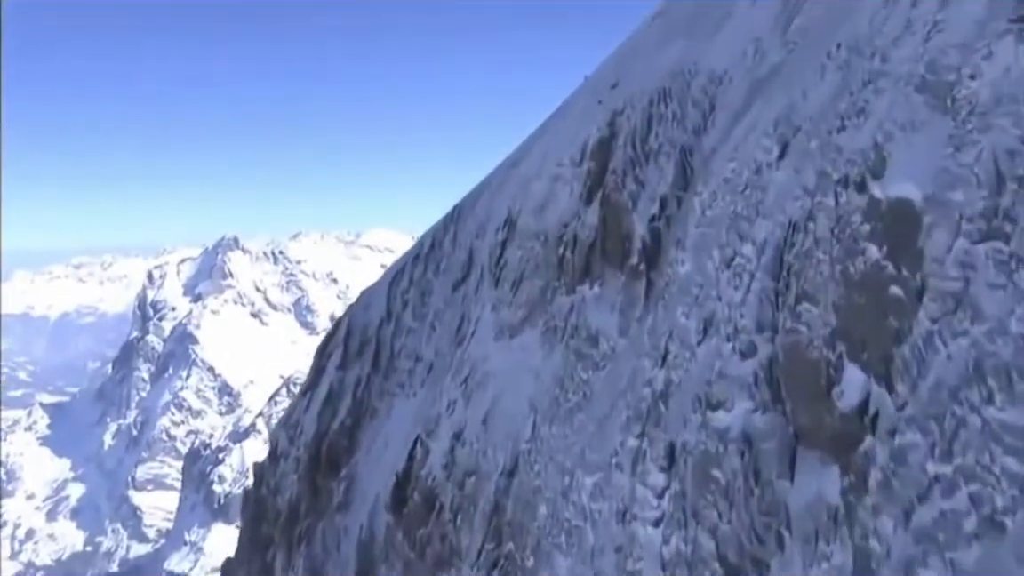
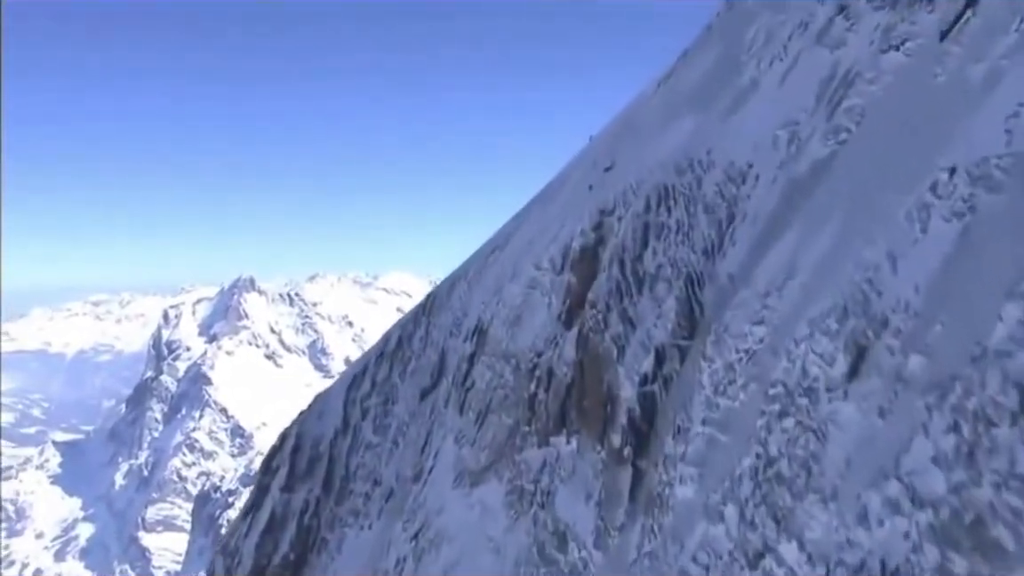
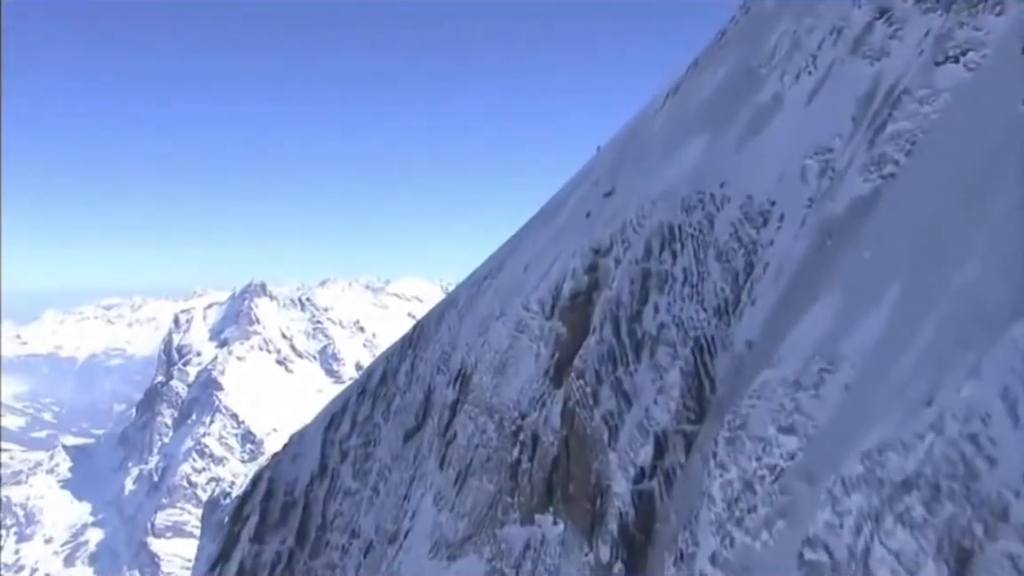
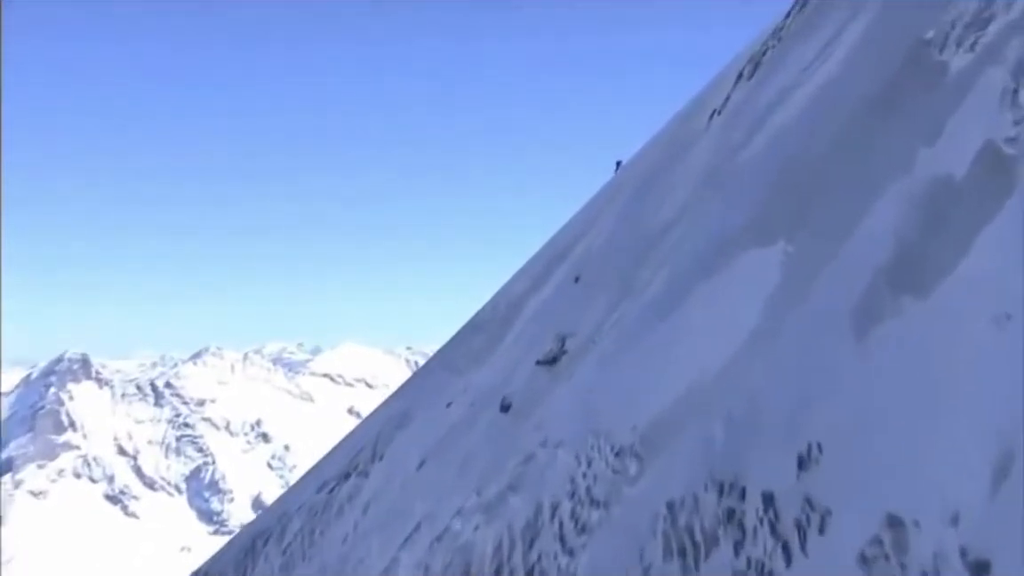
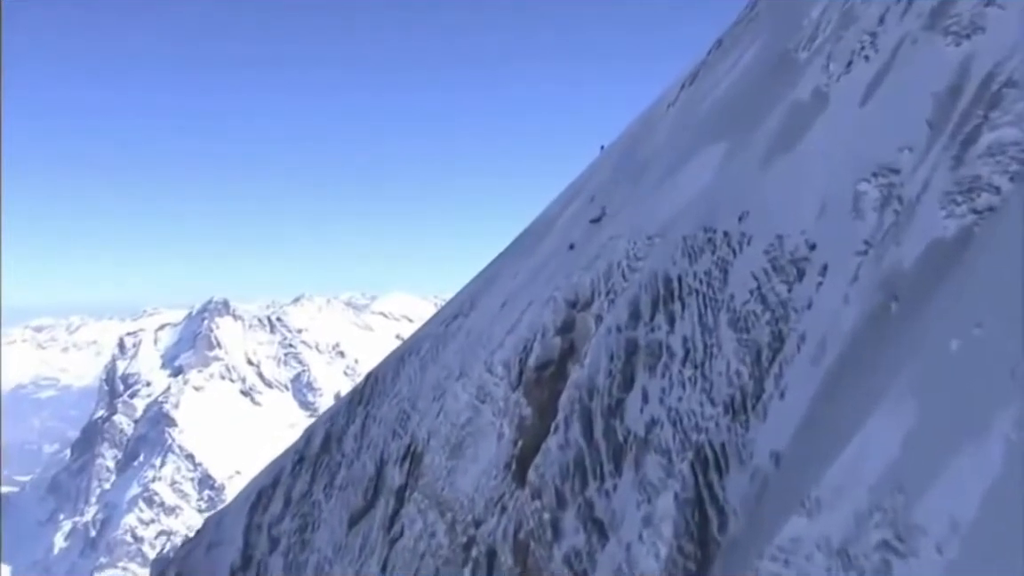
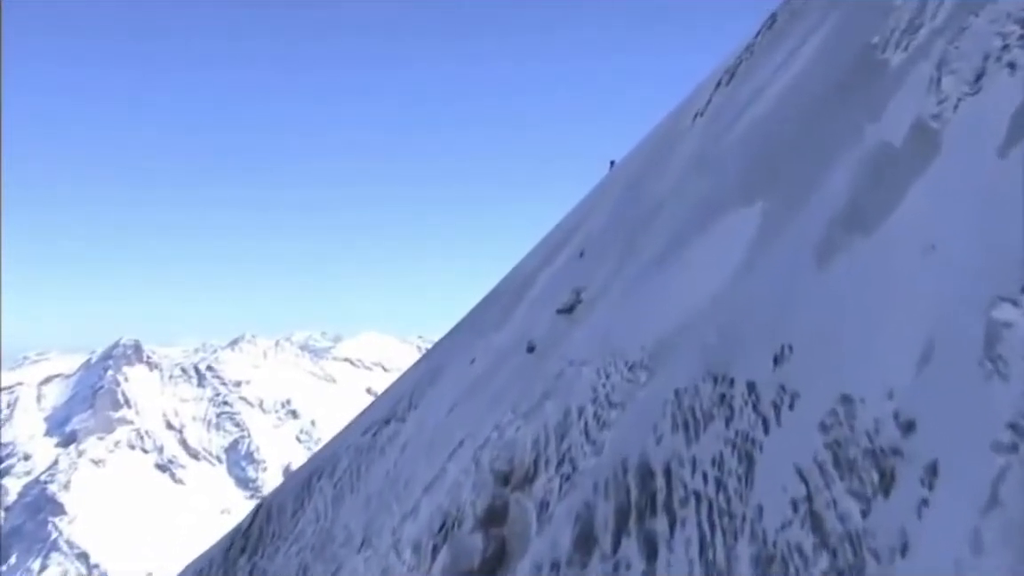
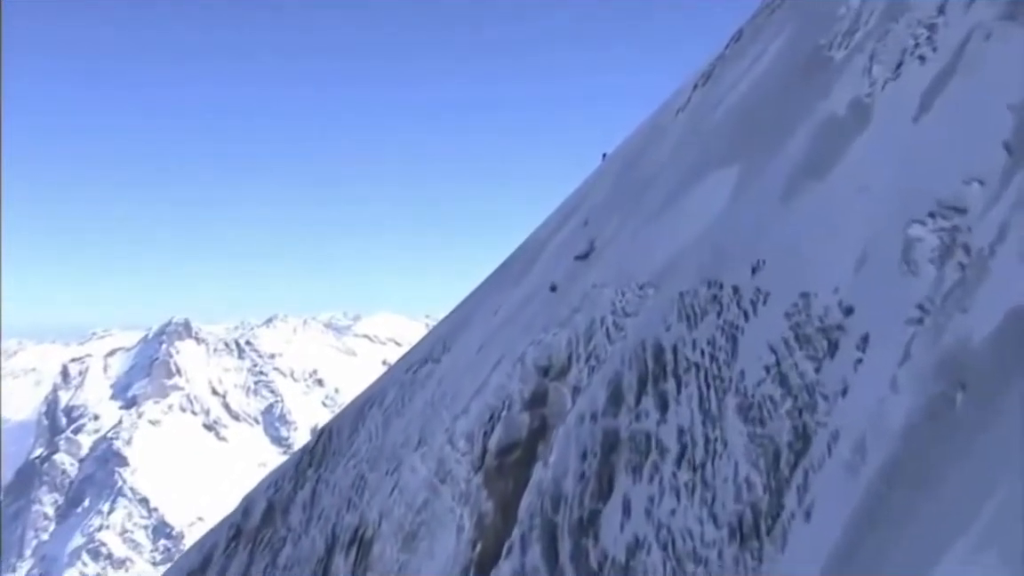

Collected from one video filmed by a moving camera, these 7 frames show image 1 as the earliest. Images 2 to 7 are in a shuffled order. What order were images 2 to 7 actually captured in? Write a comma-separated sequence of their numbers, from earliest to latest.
2, 3, 5, 7, 6, 4
